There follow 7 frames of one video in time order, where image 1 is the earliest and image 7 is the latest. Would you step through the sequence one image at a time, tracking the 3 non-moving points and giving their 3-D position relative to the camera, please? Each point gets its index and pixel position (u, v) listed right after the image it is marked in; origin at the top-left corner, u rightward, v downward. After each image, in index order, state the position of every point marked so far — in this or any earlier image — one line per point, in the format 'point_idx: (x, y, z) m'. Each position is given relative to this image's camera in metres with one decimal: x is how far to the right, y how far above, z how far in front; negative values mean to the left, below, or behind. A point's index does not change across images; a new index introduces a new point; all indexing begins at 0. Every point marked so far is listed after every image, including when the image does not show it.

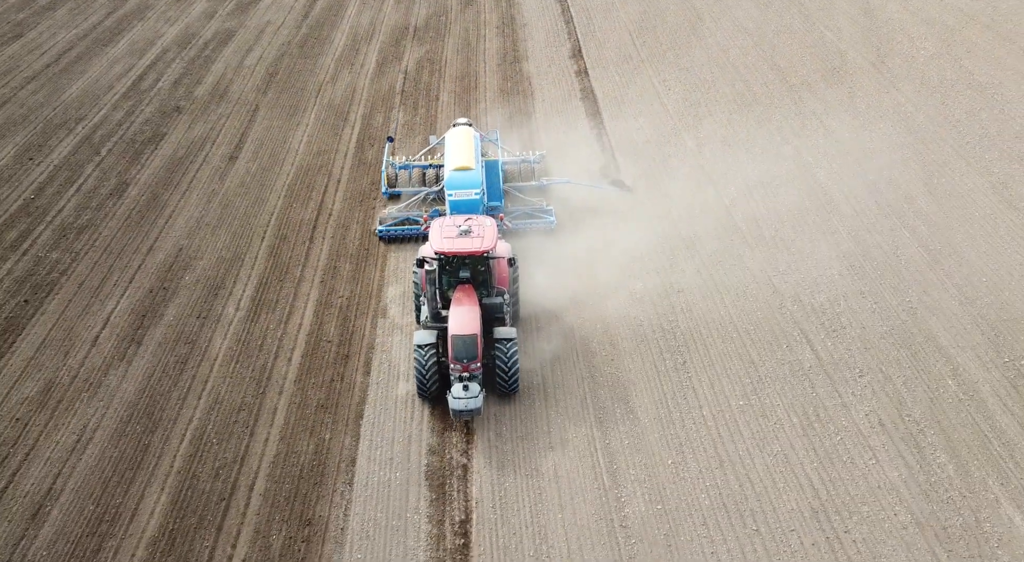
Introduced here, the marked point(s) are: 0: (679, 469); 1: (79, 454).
0: (+2.4, -2.6, +15.5) m
1: (-6.0, -2.4, +15.2) m
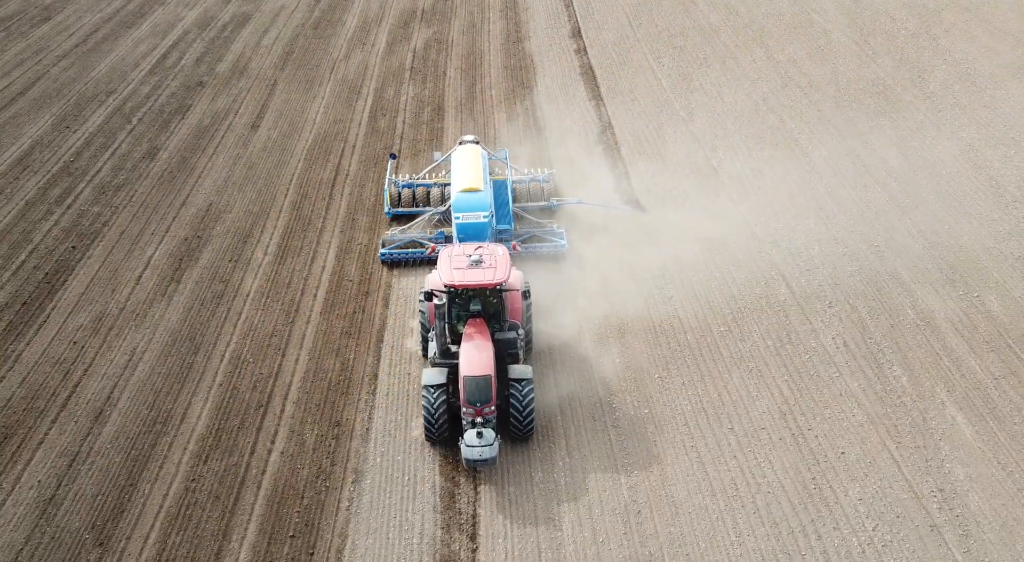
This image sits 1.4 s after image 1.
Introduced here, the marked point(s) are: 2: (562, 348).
0: (+2.4, -1.6, +17.5) m
1: (-6.0, -1.4, +17.1) m
2: (+0.9, -1.1, +18.1) m
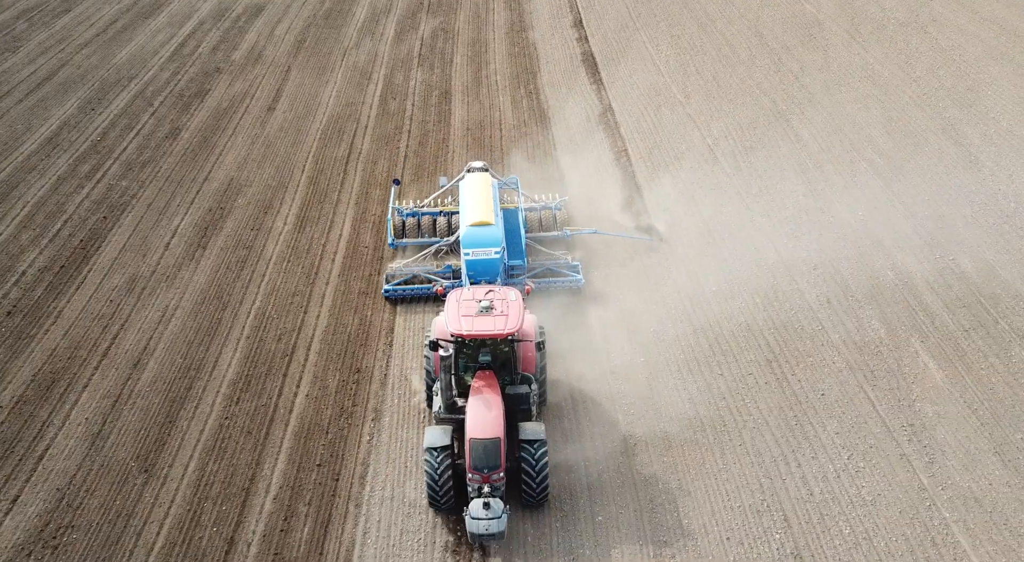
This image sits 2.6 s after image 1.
0: (+2.5, -0.9, +18.8) m
1: (-5.9, -0.7, +18.5) m
2: (+1.1, -0.4, +19.4) m
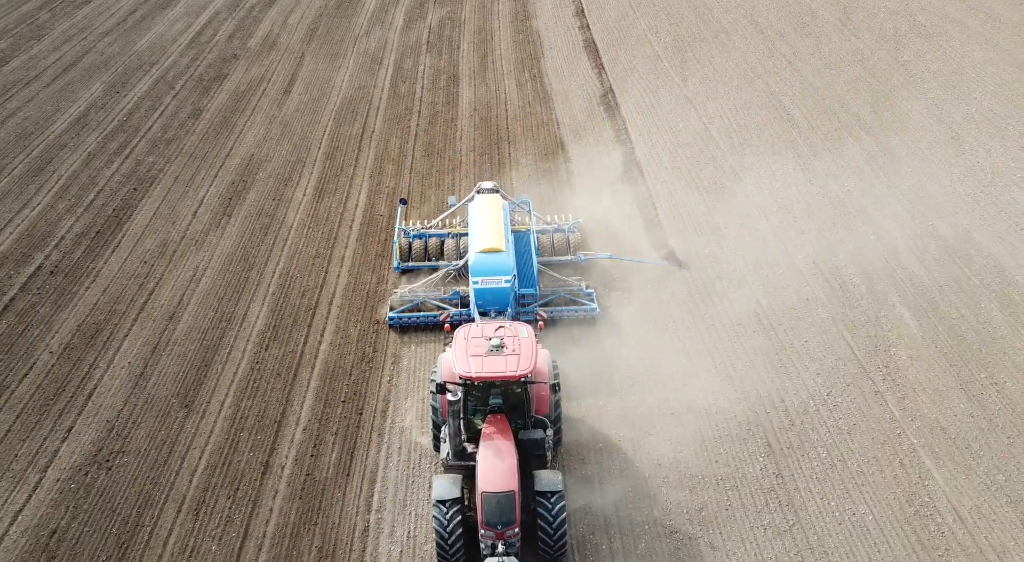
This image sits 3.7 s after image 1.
0: (+2.7, -0.2, +20.2) m
1: (-5.7, 0.0, +19.9) m
2: (+1.2, +0.3, +20.9) m
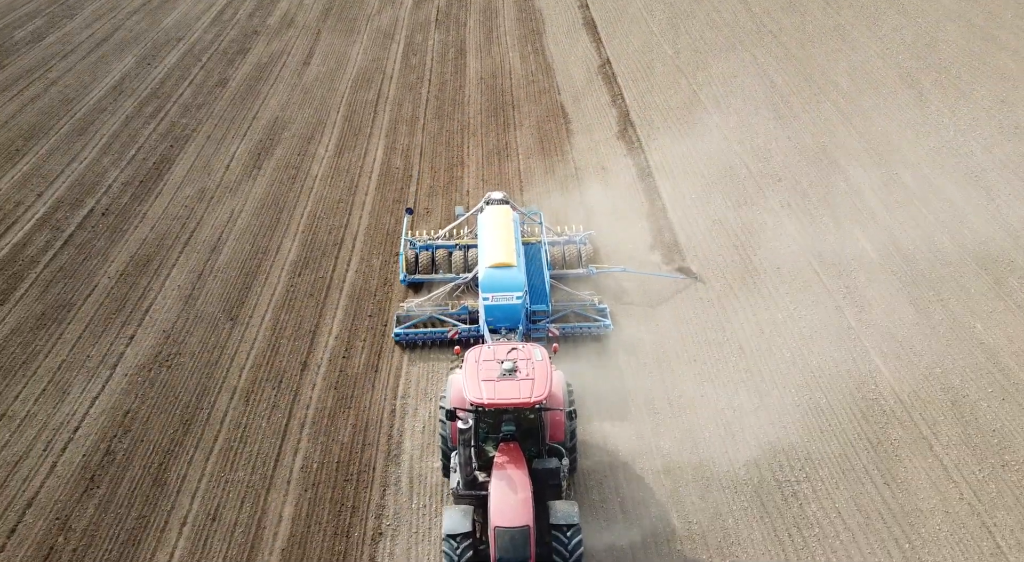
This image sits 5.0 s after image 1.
0: (+2.8, +1.0, +22.5) m
1: (-5.6, +1.2, +22.3) m
2: (+1.3, +1.5, +23.2) m
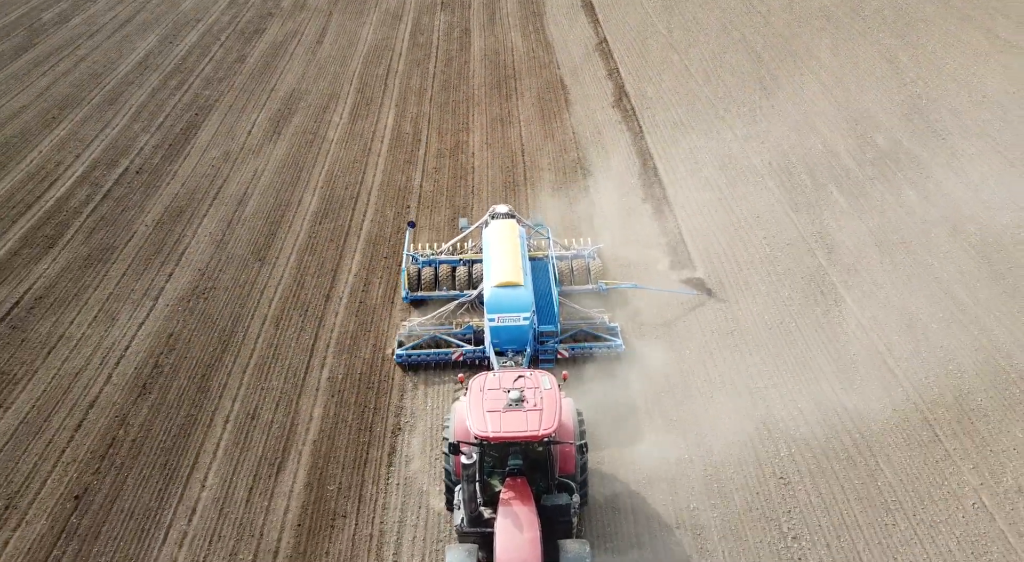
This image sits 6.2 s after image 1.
0: (+2.8, +2.1, +24.4) m
1: (-5.6, +2.3, +24.2) m
2: (+1.3, +2.6, +25.1) m
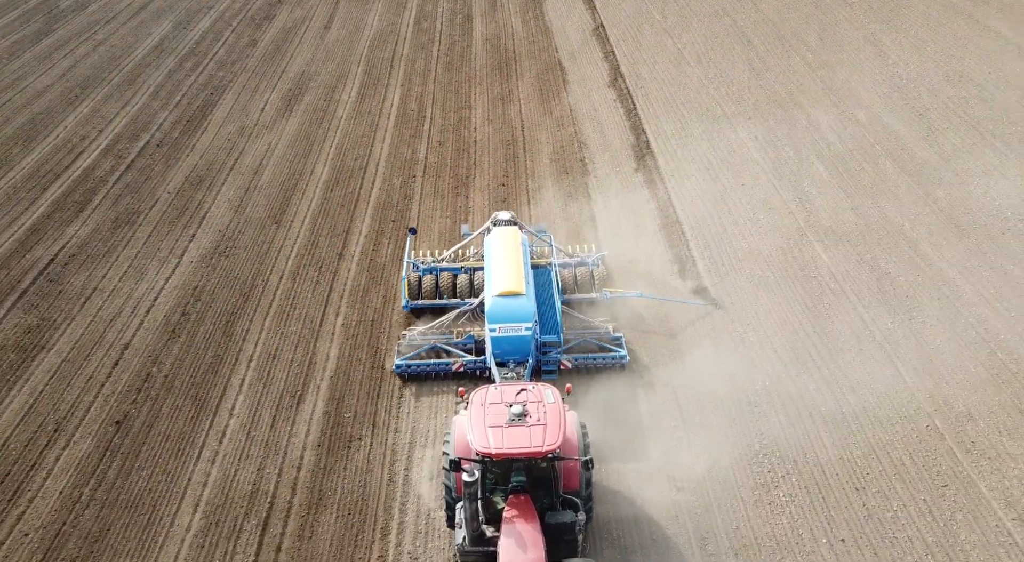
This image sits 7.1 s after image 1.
0: (+2.8, +2.9, +25.9) m
1: (-5.6, +3.0, +25.6) m
2: (+1.3, +3.3, +26.5) m
